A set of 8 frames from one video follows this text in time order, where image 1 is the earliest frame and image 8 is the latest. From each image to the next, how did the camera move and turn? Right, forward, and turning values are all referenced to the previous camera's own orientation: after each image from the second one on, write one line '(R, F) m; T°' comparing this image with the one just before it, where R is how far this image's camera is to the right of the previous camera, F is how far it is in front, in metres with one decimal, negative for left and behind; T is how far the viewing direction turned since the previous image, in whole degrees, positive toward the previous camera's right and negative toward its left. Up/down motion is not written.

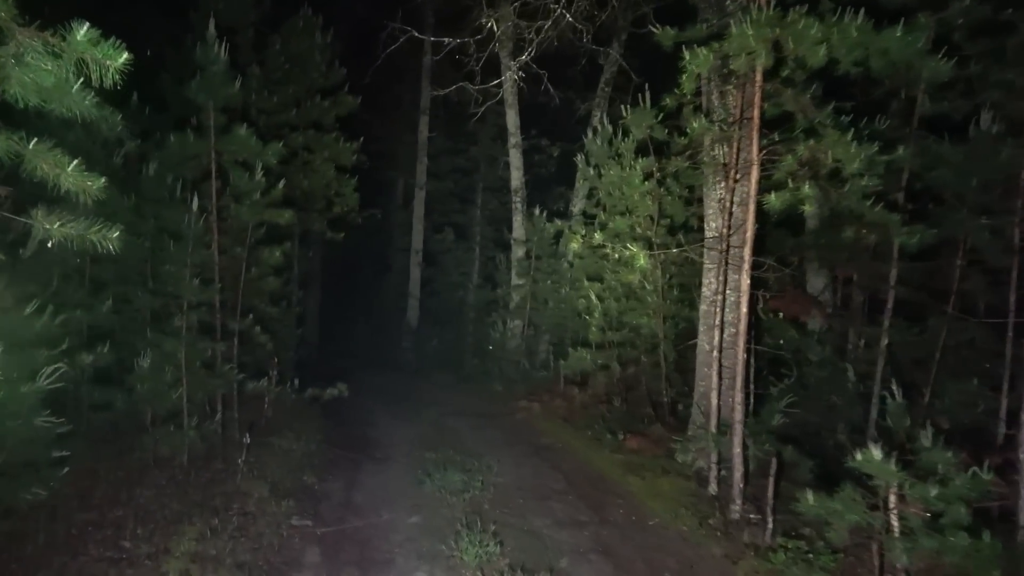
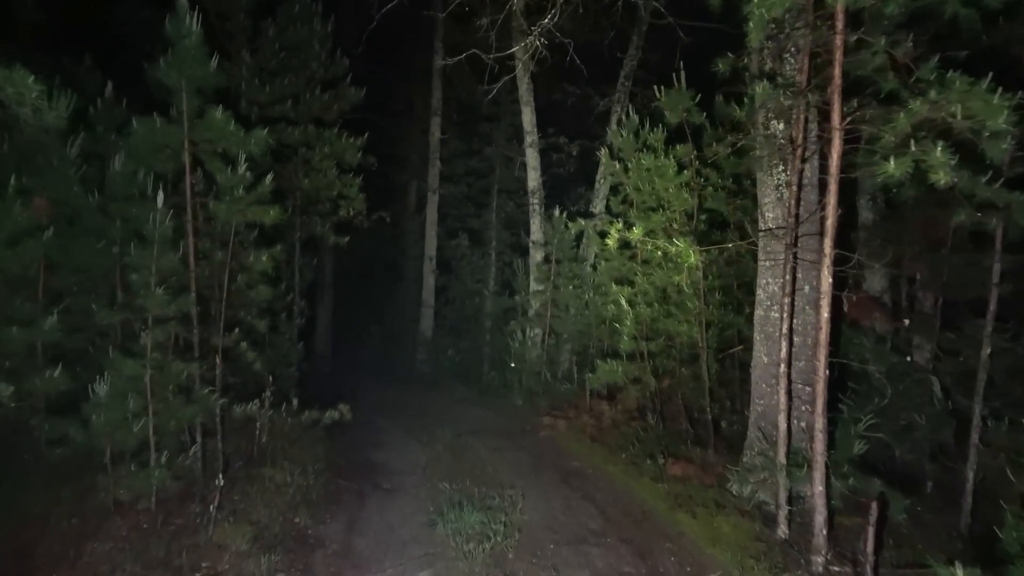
(-0.1, +1.3) m; -1°
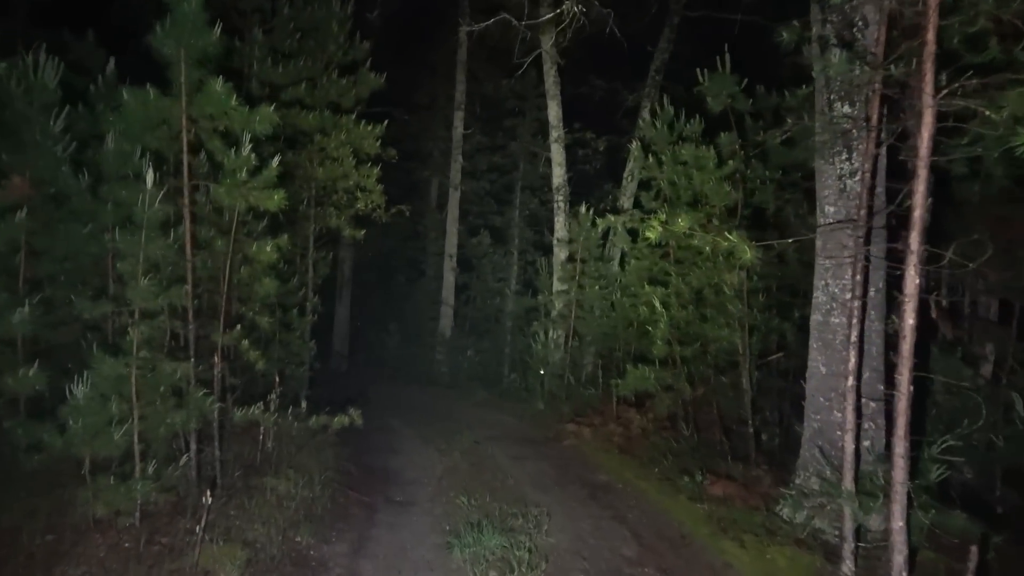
(-0.1, +0.8) m; -2°
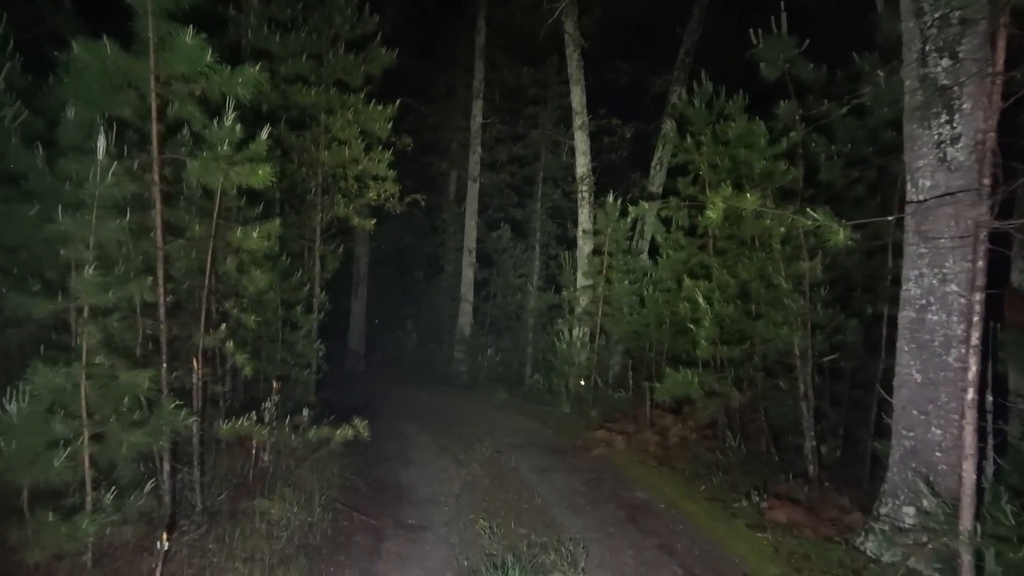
(-0.1, +1.2) m; -1°
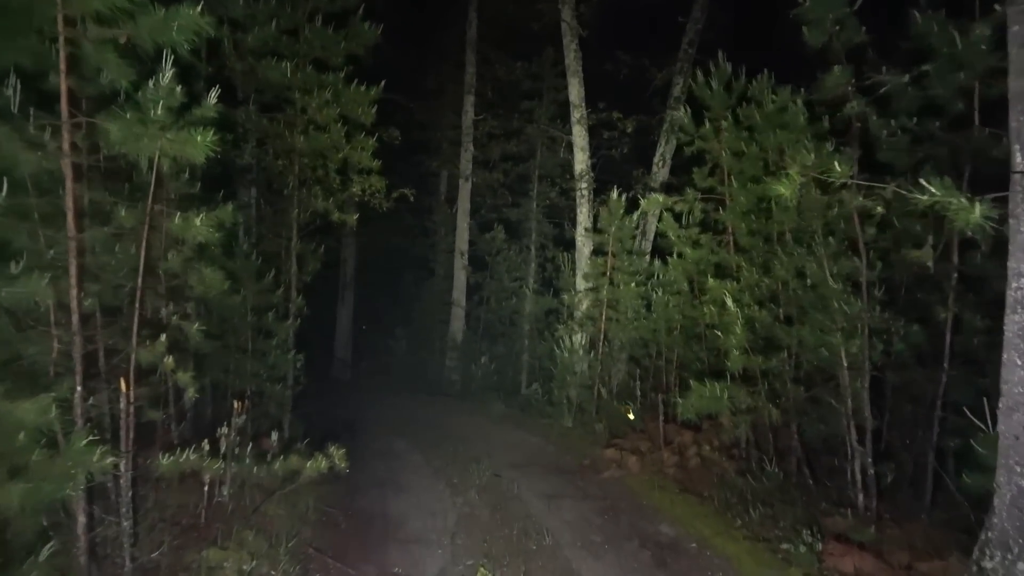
(-0.1, +1.3) m; +1°
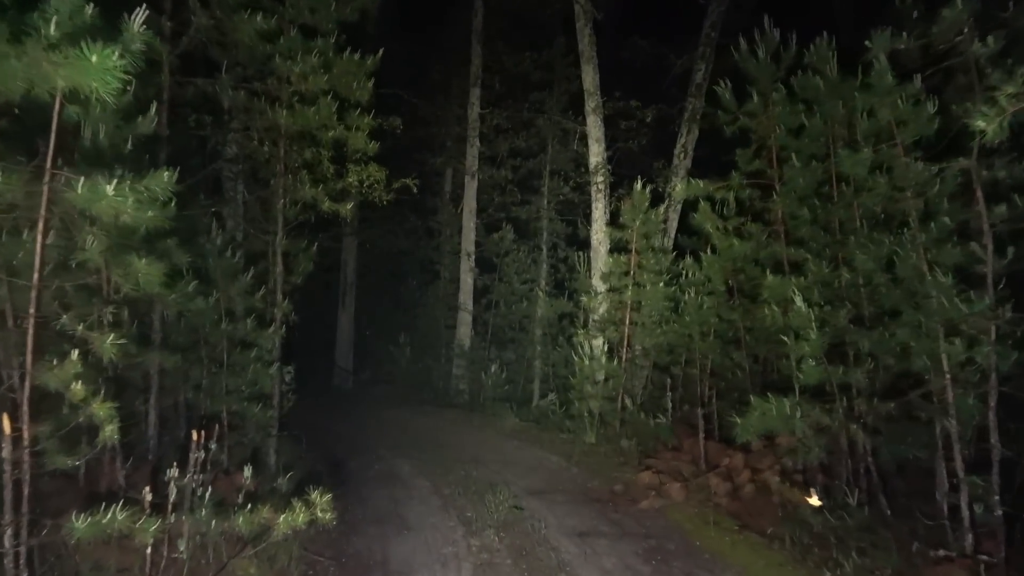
(-0.2, +1.5) m; 0°
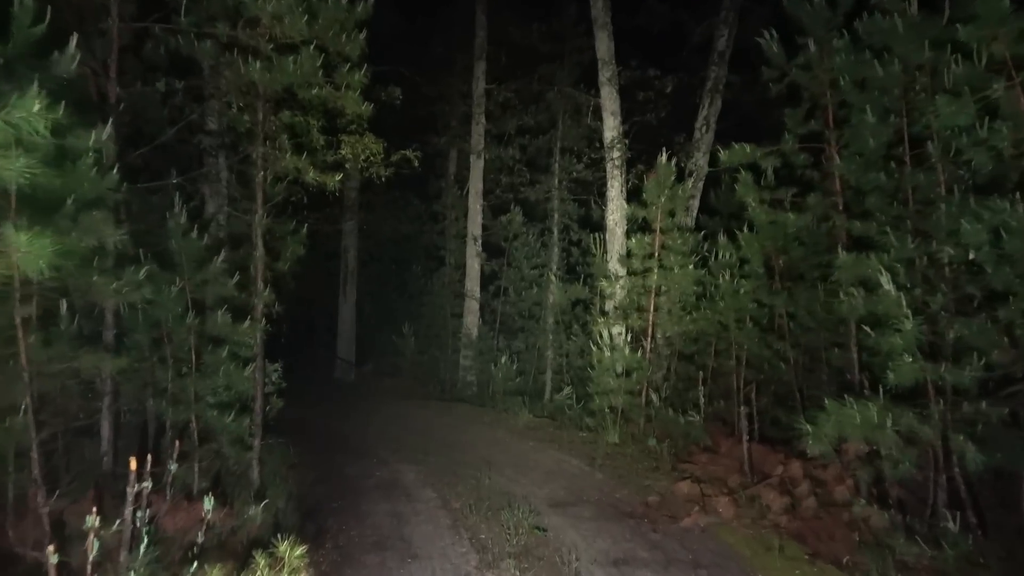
(-0.1, +1.3) m; 0°
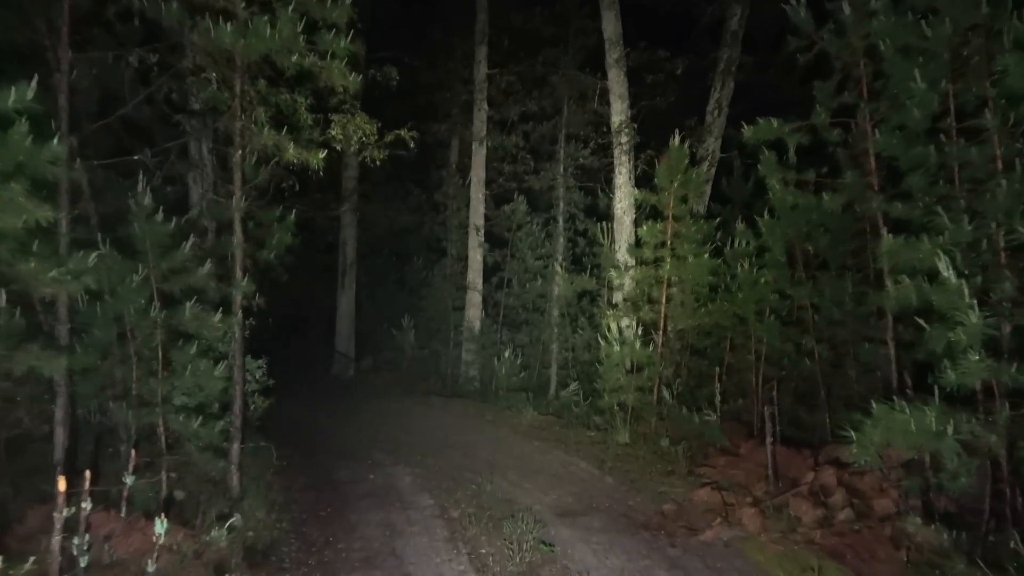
(0.0, +0.7) m; 0°
